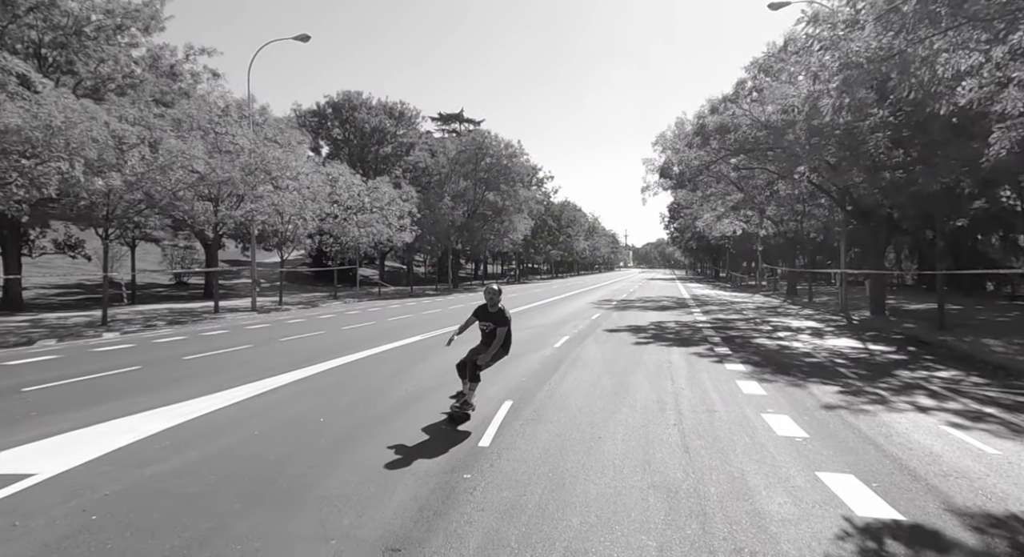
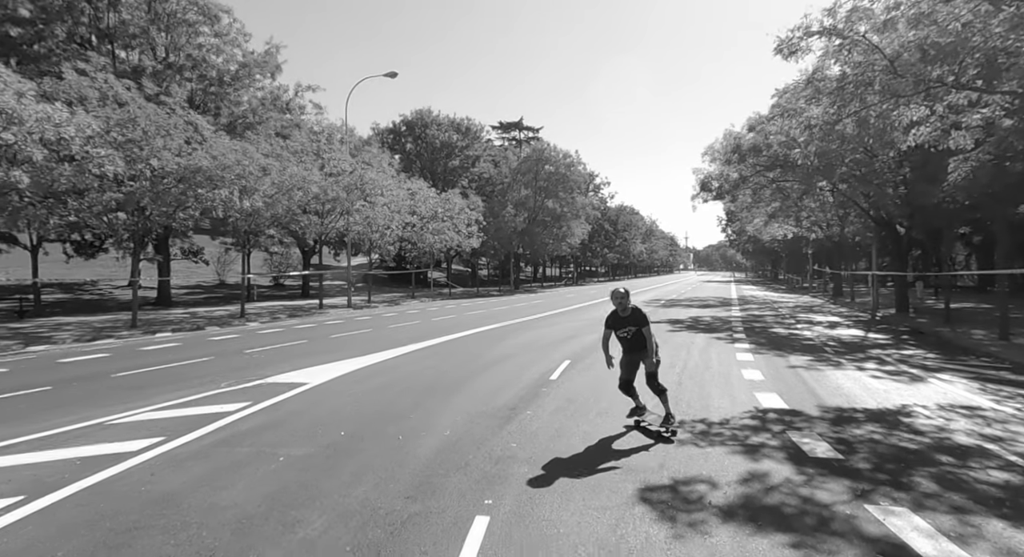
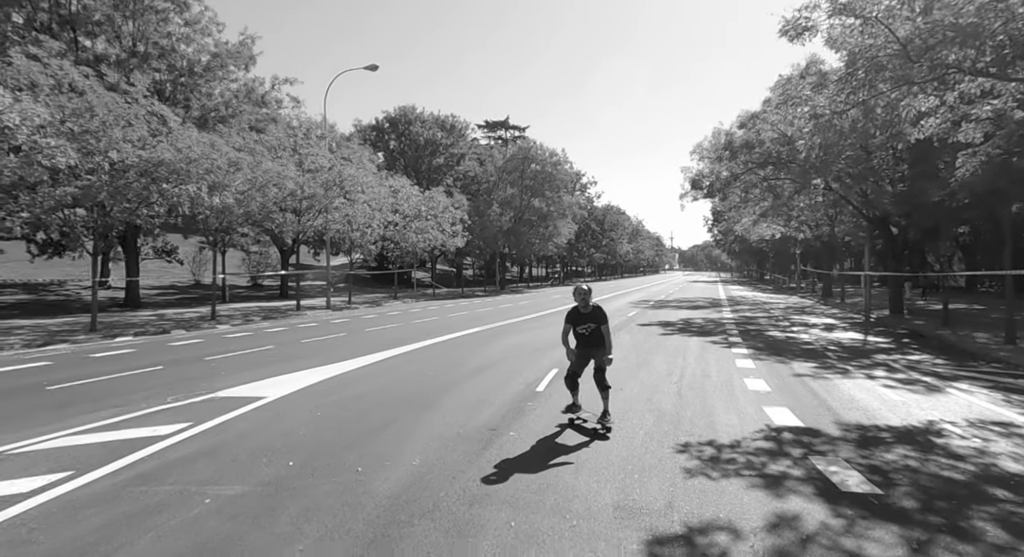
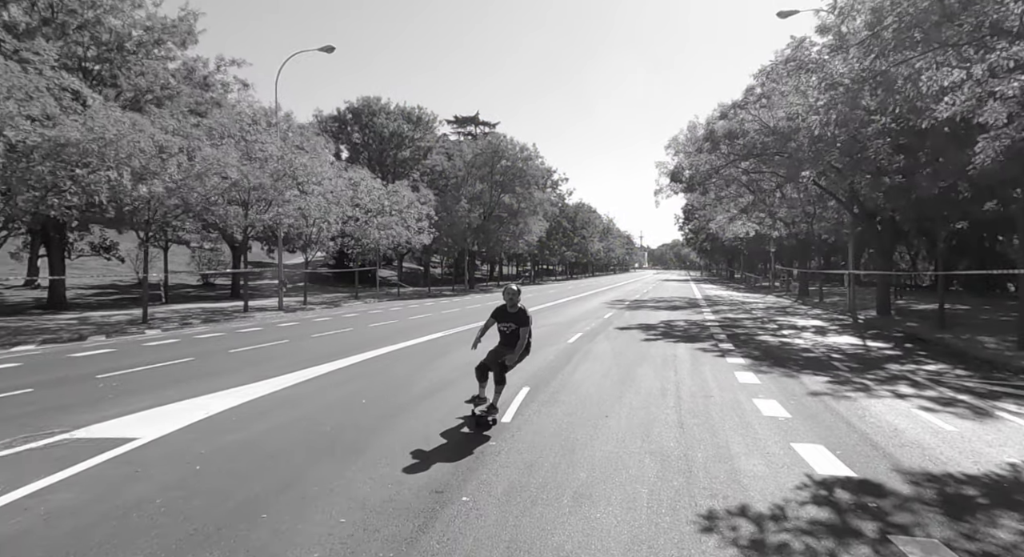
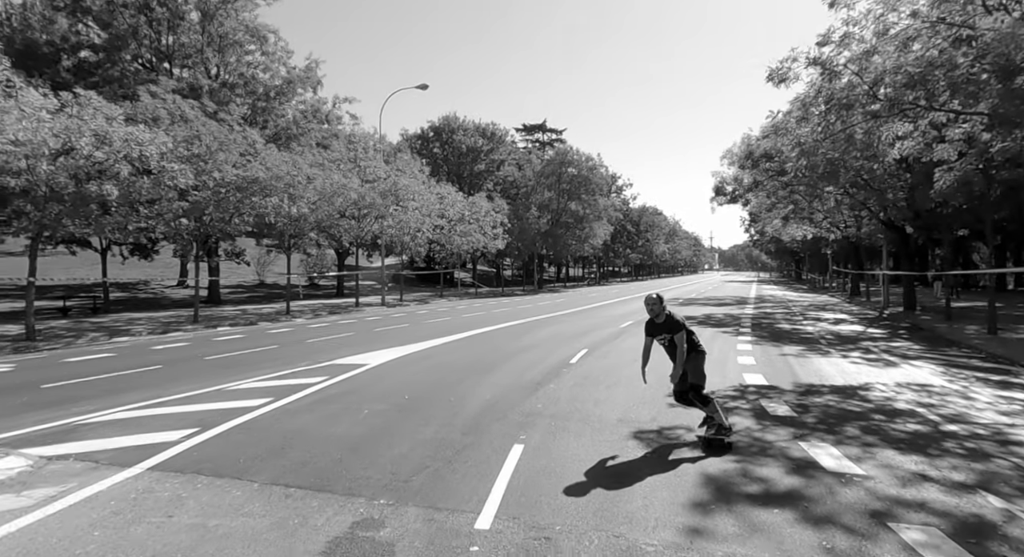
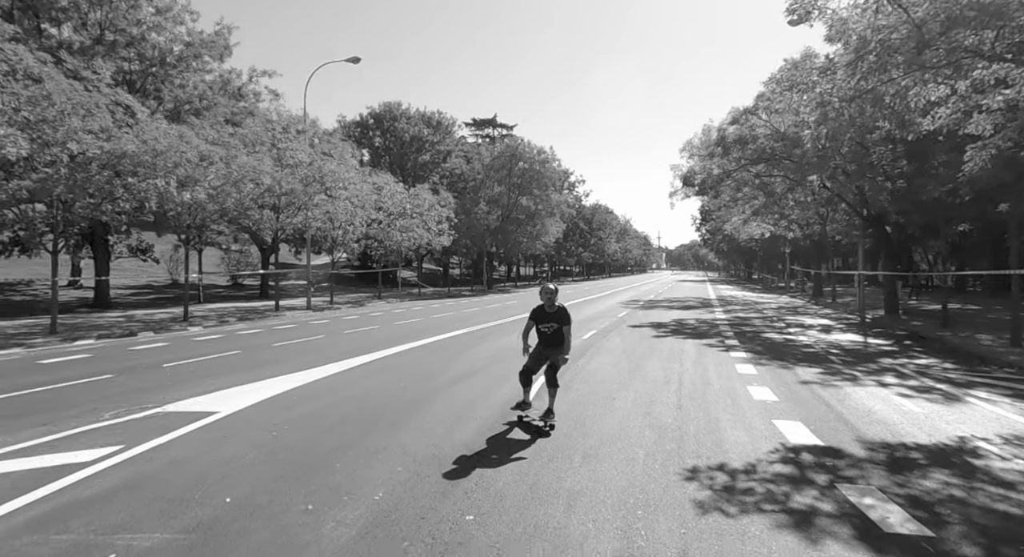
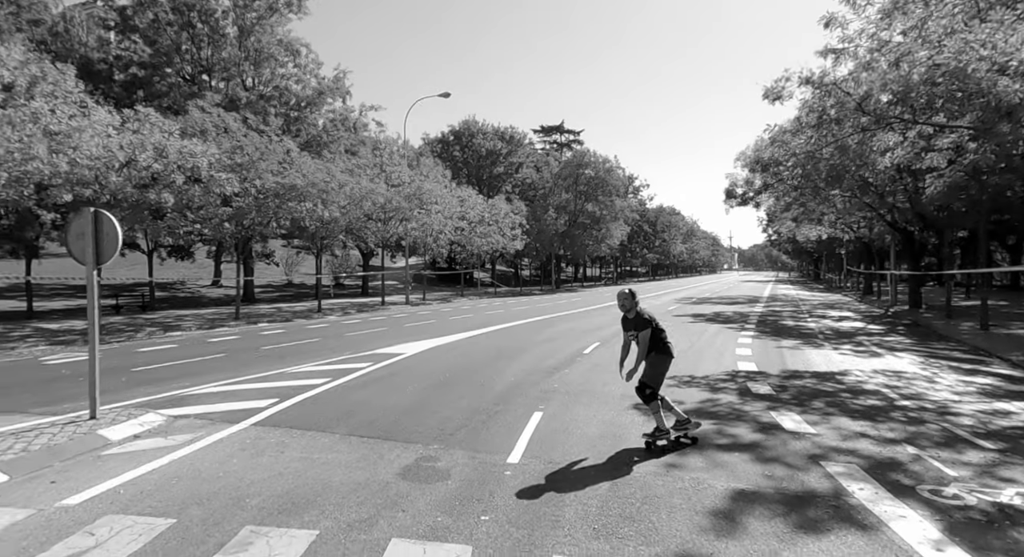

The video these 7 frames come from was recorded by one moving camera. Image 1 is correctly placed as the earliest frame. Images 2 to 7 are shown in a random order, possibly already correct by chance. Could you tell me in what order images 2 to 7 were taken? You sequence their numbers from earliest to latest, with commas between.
4, 6, 3, 2, 5, 7
